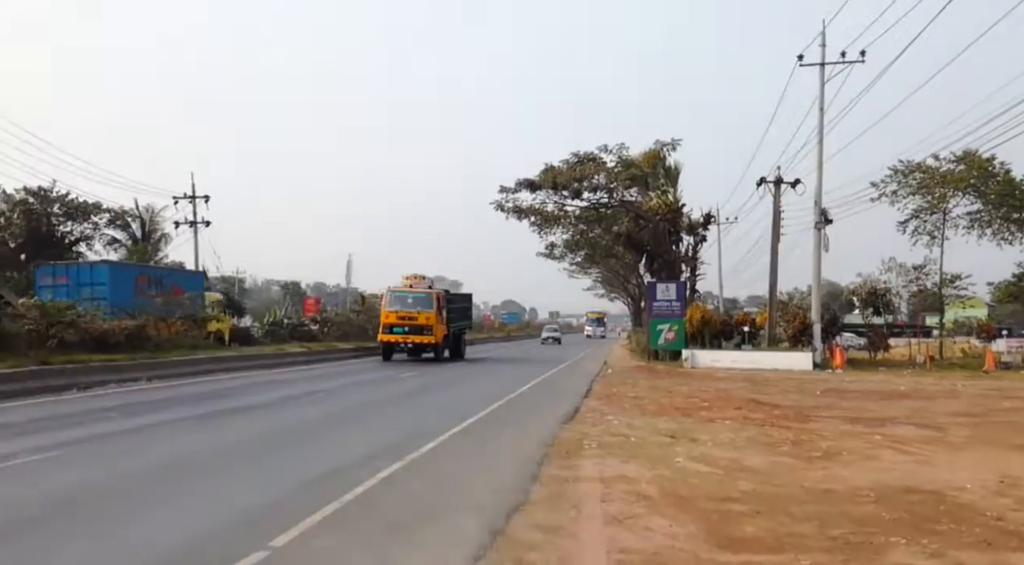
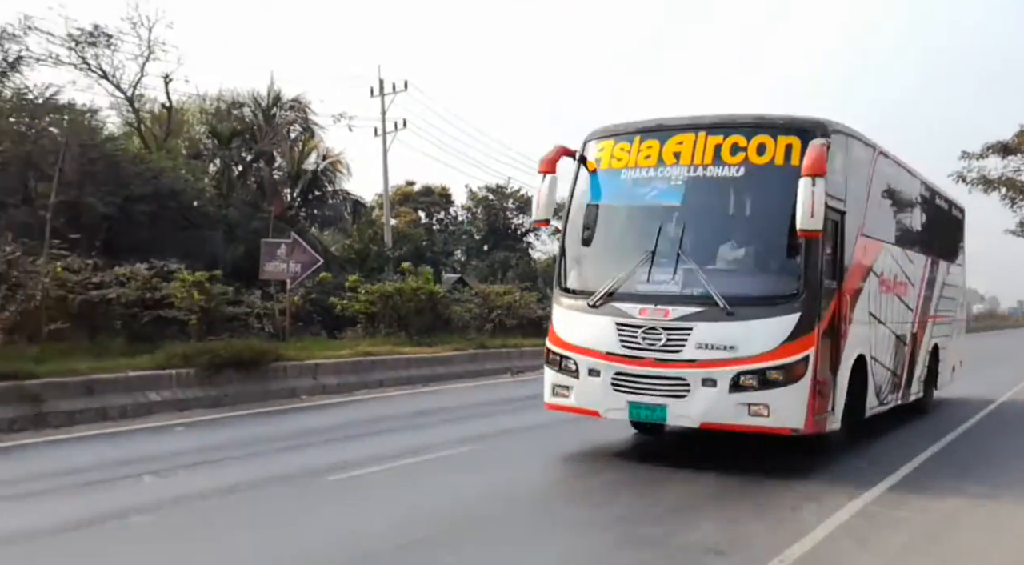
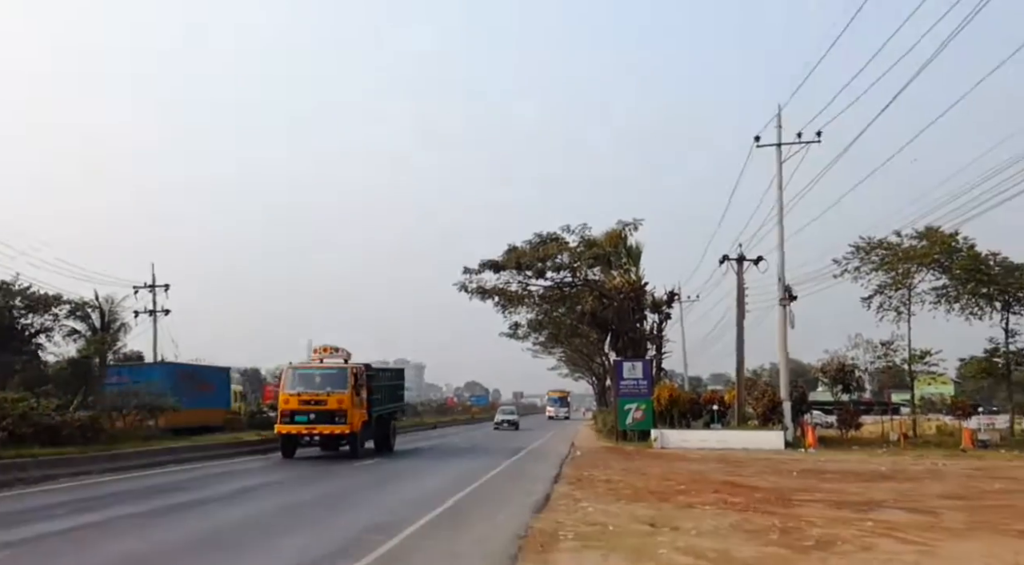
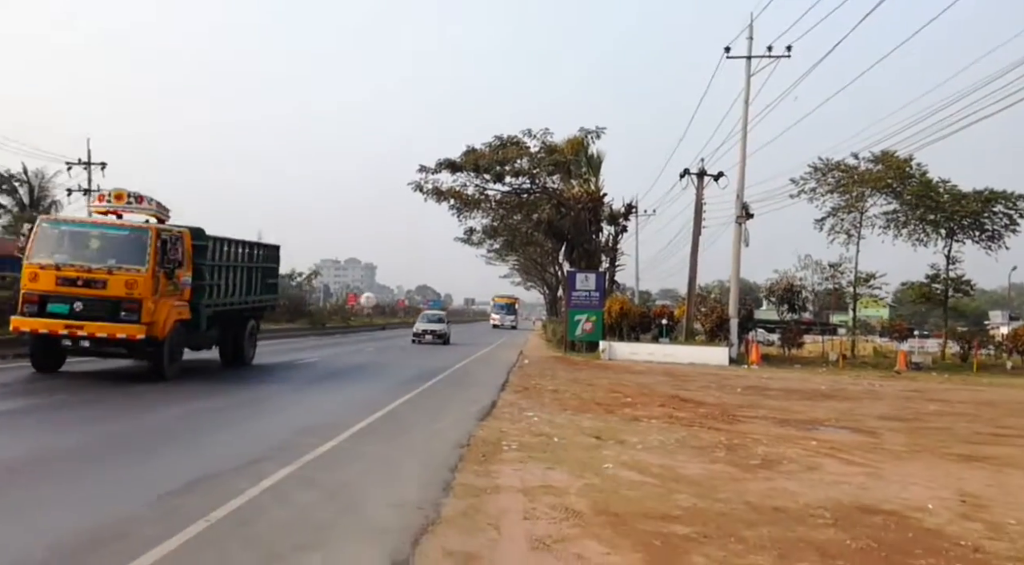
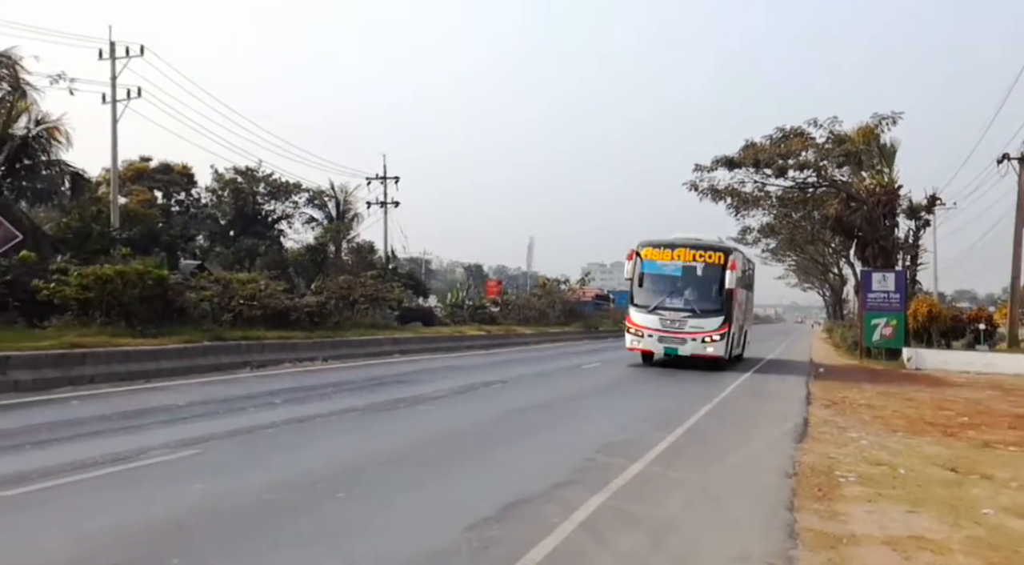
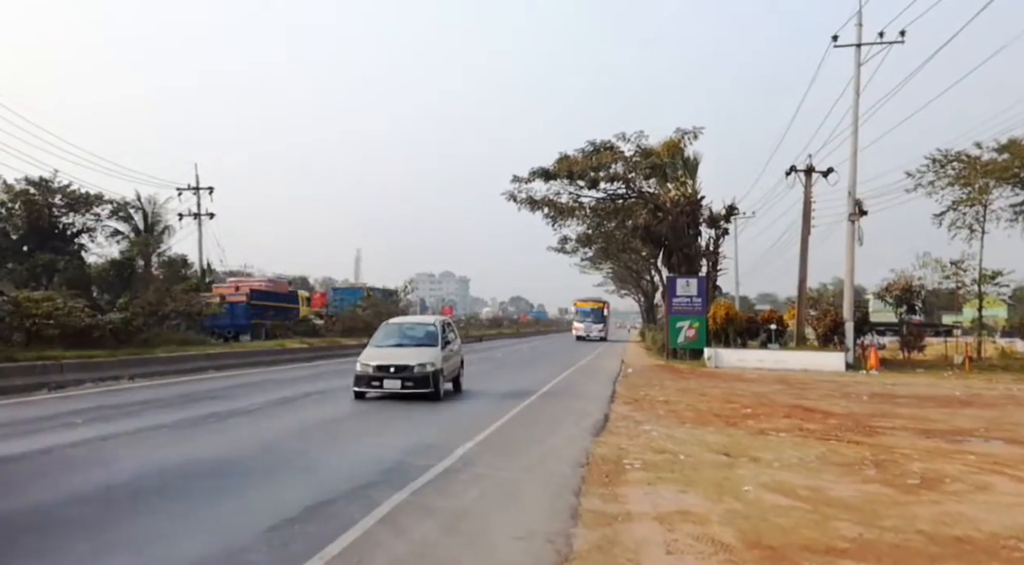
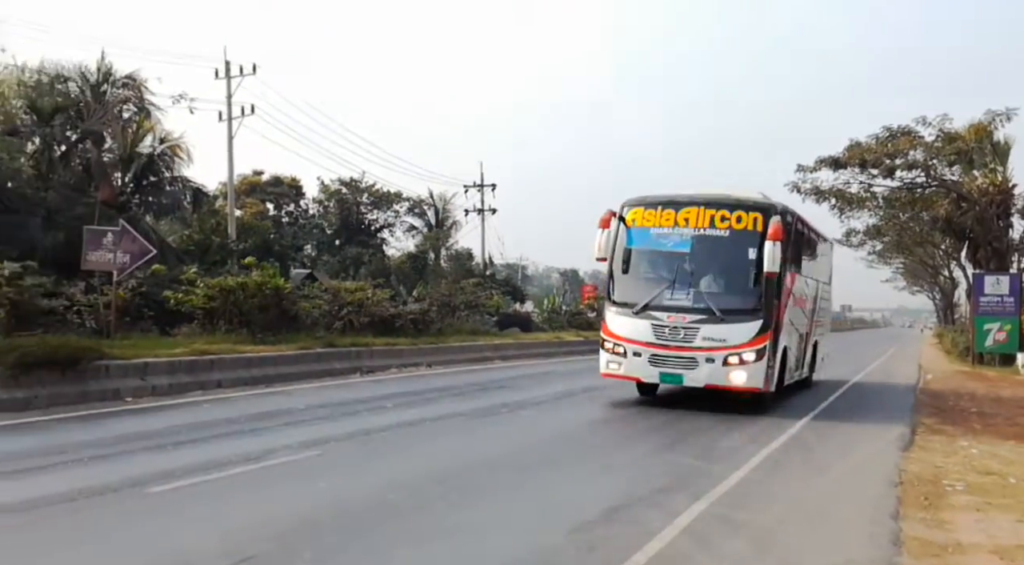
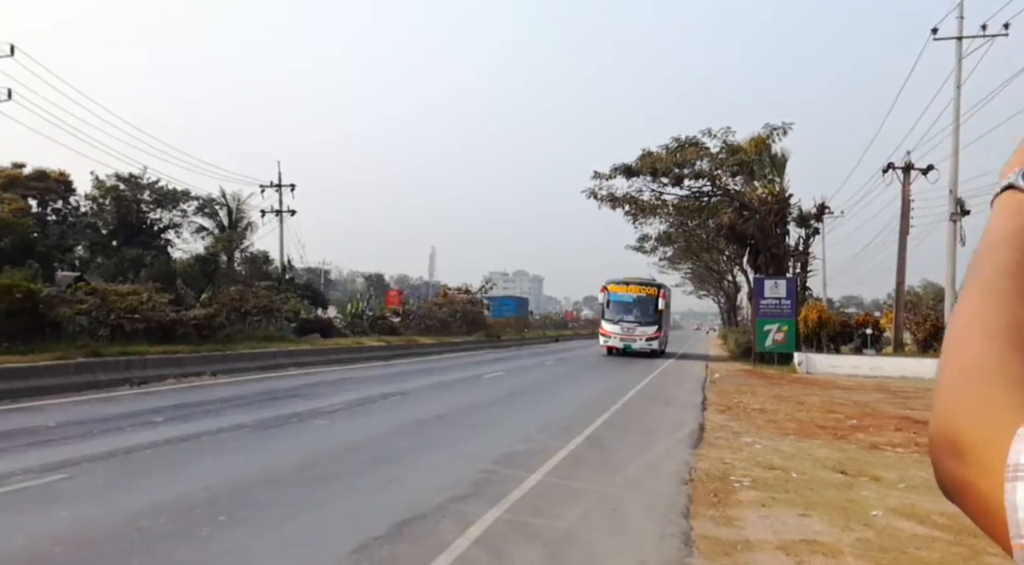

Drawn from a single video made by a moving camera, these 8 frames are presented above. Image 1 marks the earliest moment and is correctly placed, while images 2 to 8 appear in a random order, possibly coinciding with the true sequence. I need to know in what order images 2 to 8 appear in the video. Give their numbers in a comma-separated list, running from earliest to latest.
3, 4, 6, 8, 5, 7, 2
